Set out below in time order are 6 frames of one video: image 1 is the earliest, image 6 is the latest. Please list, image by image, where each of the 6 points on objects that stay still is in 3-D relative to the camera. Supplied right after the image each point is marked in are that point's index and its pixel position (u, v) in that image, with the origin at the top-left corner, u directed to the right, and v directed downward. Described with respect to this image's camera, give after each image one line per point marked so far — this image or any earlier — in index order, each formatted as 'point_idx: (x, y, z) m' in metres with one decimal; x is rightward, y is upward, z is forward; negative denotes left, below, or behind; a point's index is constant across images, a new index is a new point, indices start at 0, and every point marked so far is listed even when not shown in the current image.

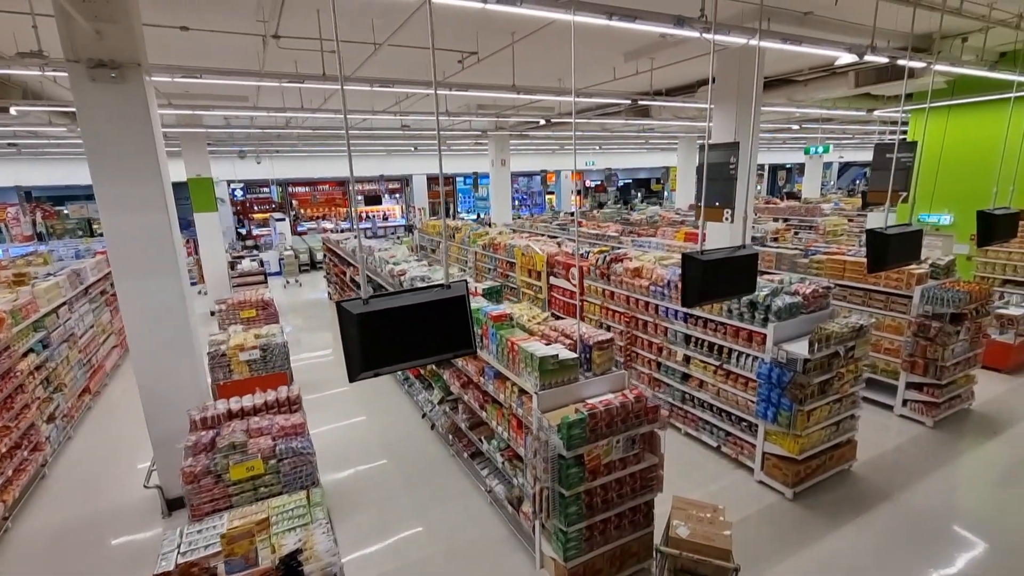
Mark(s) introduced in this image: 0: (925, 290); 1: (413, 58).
0: (+5.3, 0.0, +6.1) m
1: (-1.6, +3.7, +7.8) m
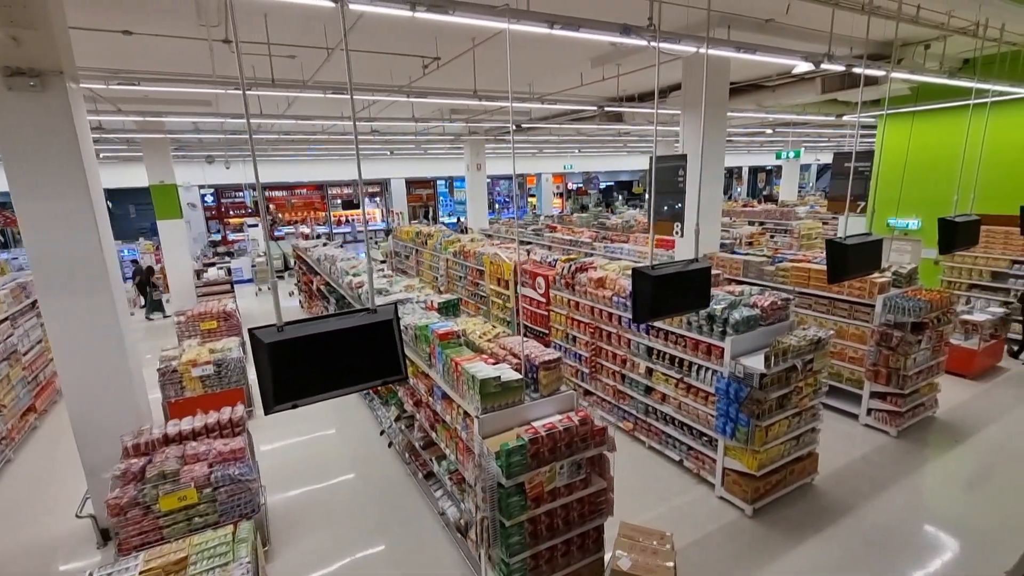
0: (+4.8, -0.1, +6.0) m
1: (-2.2, +3.6, +7.6) m
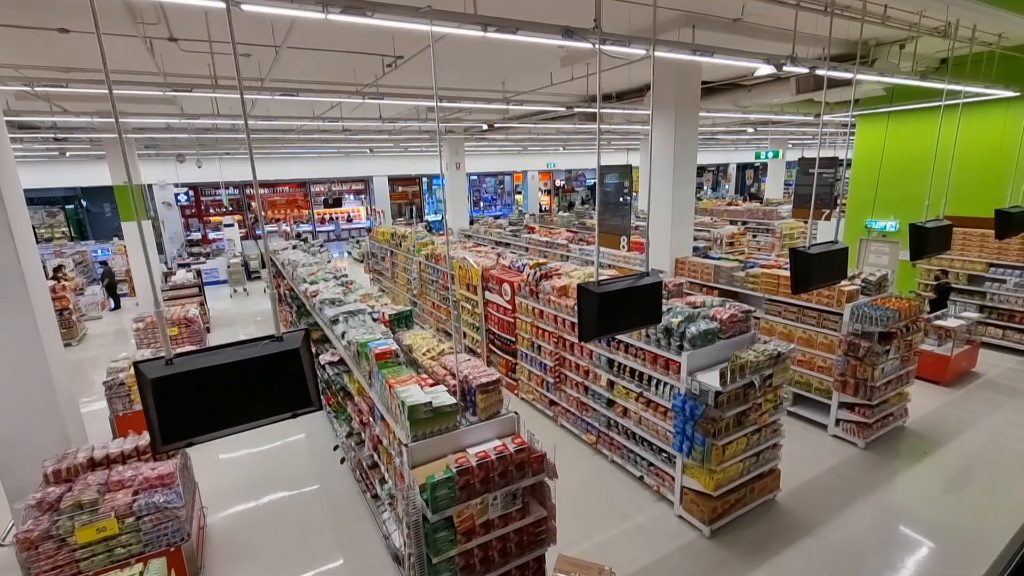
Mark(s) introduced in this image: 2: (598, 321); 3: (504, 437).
0: (+4.3, -0.2, +5.9) m
1: (-2.7, +3.5, +7.3) m
2: (+0.7, -0.3, +3.8) m
3: (-0.1, -1.2, +3.7) m
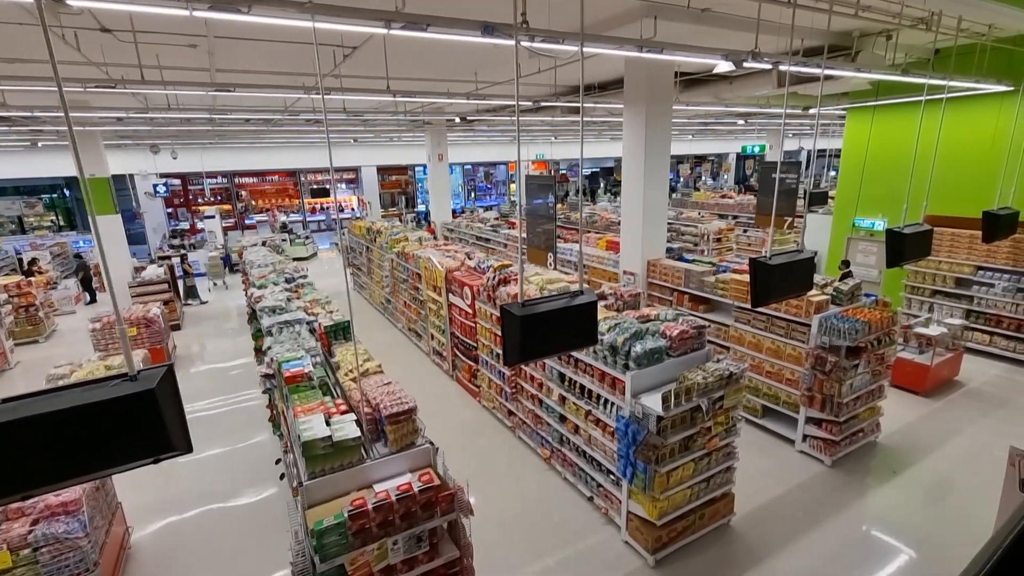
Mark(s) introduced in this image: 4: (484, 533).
0: (+3.7, -0.4, +5.6) m
1: (-3.3, +3.4, +6.9) m
2: (+0.1, -0.4, +3.5) m
3: (-0.7, -1.3, +3.4) m
4: (-0.3, -2.6, +5.0) m
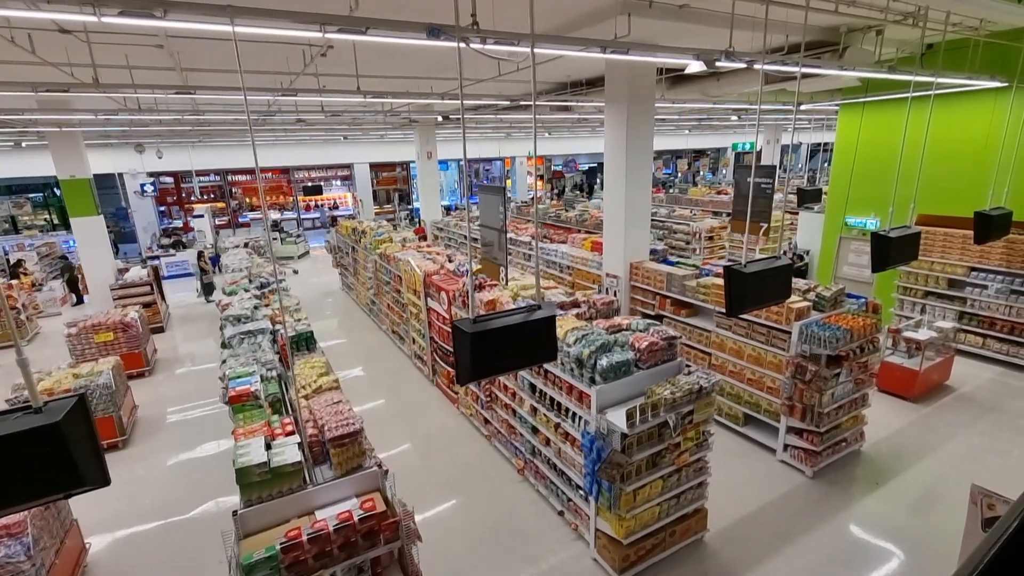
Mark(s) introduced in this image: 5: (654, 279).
0: (+3.3, -0.4, +5.4) m
1: (-3.6, +3.3, +6.7) m
2: (-0.3, -0.5, +3.3) m
3: (-1.0, -1.4, +3.3) m
4: (-0.6, -2.7, +4.8) m
5: (+2.2, +0.1, +7.2) m
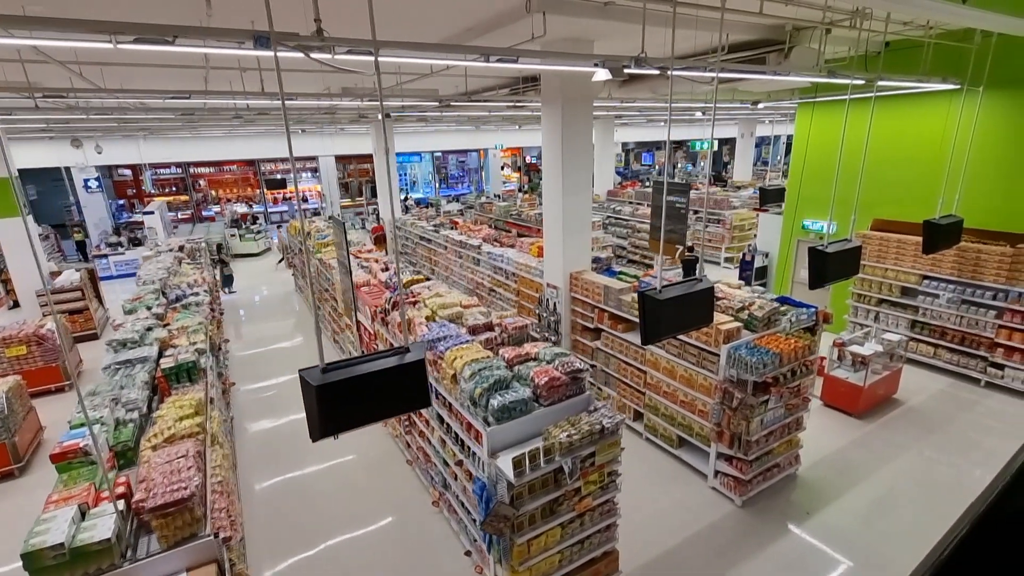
0: (+2.4, -0.7, +5.1) m
1: (-4.6, +3.1, +6.2) m
2: (-1.2, -0.8, +3.0) m
3: (-1.9, -1.7, +2.9) m
4: (-1.6, -2.9, +4.5) m
5: (+1.2, 0.0, +6.9) m
